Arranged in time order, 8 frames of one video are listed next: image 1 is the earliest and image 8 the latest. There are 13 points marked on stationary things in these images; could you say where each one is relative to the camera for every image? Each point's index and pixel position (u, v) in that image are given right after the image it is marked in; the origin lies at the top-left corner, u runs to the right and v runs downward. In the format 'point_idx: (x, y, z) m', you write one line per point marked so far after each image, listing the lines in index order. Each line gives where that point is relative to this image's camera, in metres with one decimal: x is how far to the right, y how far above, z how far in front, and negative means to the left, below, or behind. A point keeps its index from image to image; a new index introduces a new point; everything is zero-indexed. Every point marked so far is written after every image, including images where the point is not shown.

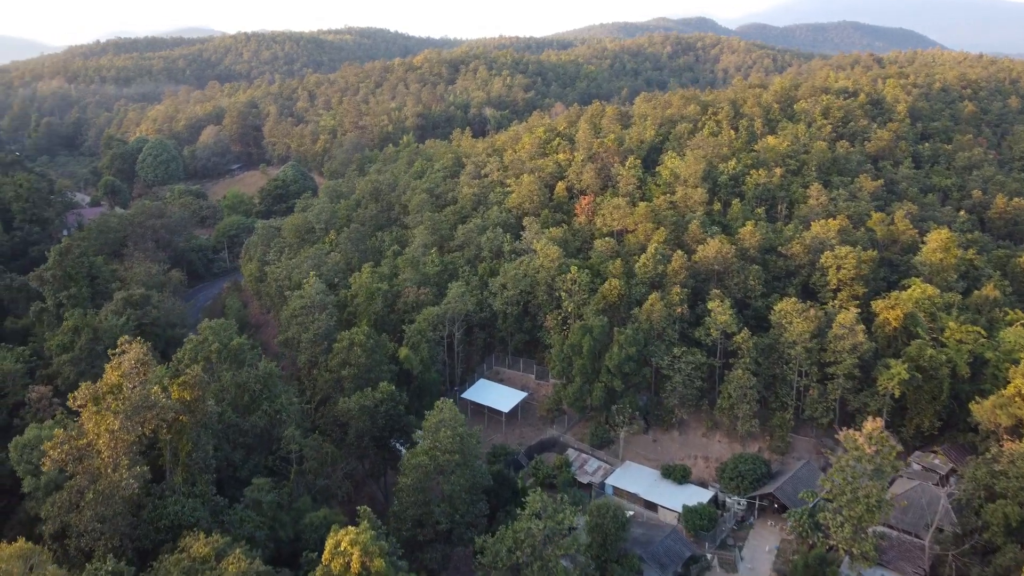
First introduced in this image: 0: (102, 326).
0: (-9.3, -0.9, +19.1) m
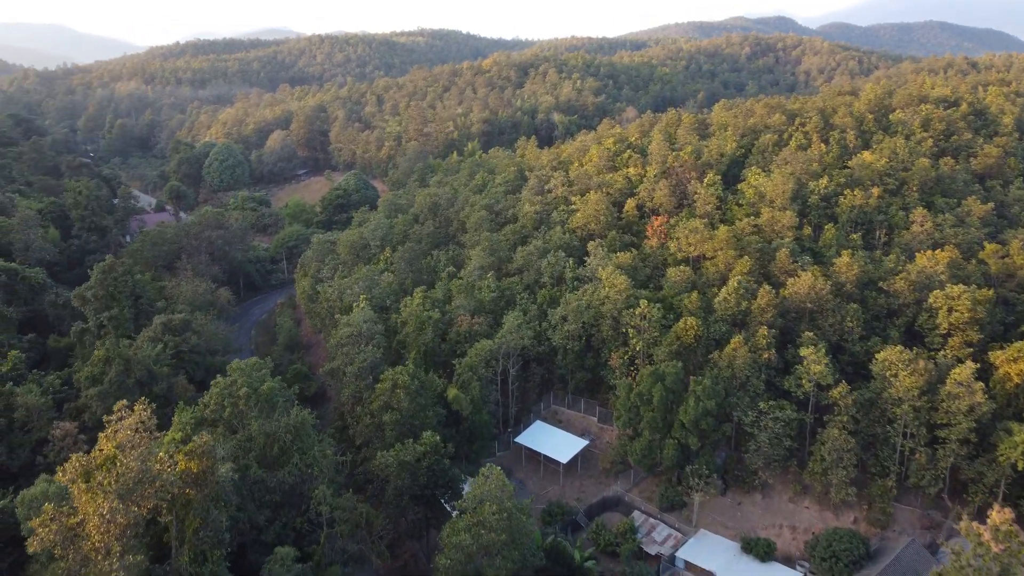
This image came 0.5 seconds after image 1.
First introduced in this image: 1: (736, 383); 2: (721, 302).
0: (-8.0, -1.5, +17.9) m
1: (+4.7, -2.0, +17.4) m
2: (+4.8, -0.3, +19.2) m
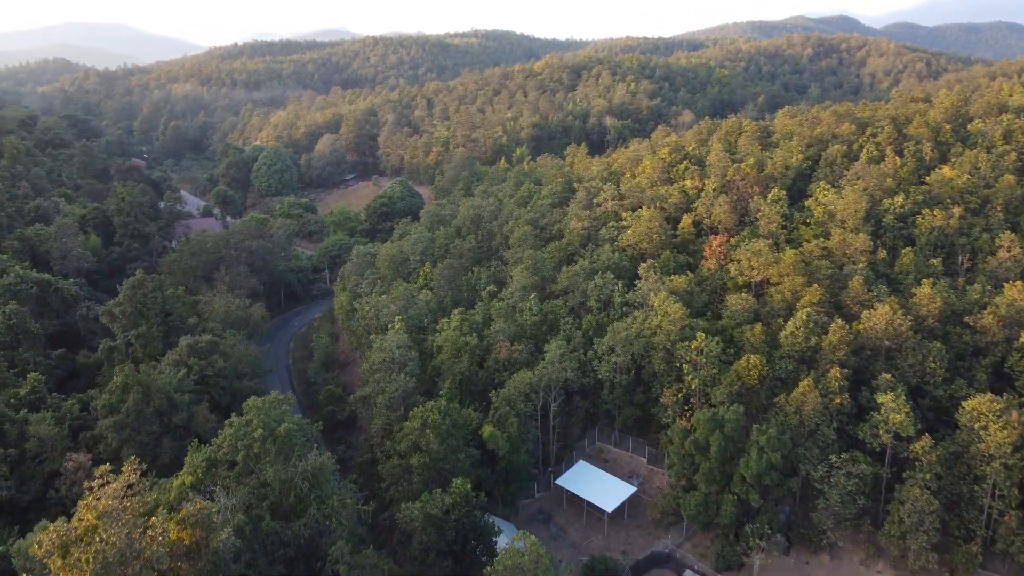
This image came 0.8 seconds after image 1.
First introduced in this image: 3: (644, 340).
0: (-7.2, -1.9, +16.9) m
1: (+5.4, -2.7, +15.7) m
2: (+5.7, -1.0, +17.5) m
3: (+2.9, -1.2, +18.5) m
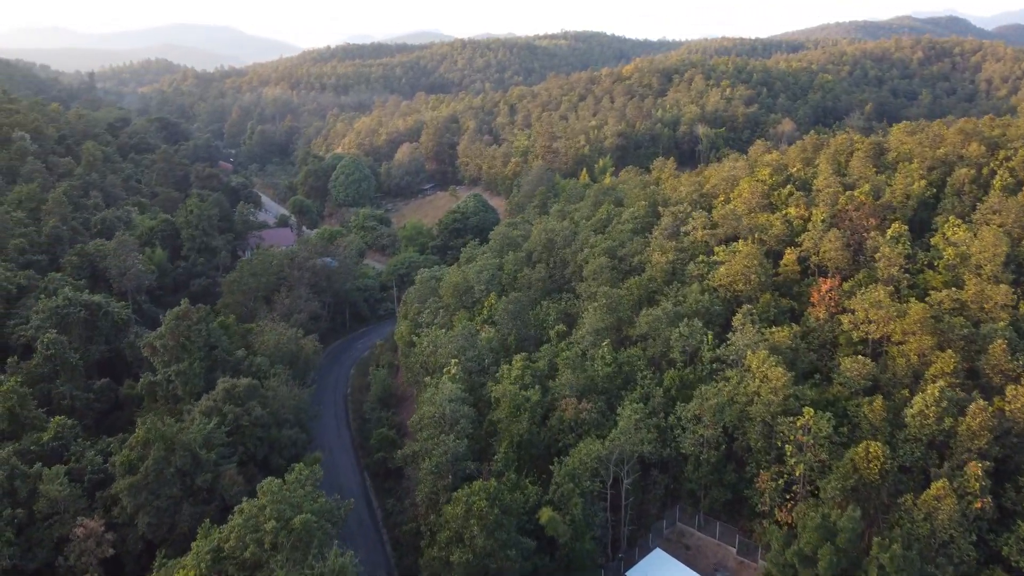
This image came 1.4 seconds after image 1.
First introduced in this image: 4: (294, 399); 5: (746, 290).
0: (-6.0, -2.7, +15.2) m
1: (+6.4, -3.9, +12.7) m
2: (+6.9, -2.2, +14.4) m
3: (+4.2, -2.3, +15.7) m
4: (-5.0, -2.6, +19.2) m
5: (+5.5, -0.1, +19.4) m
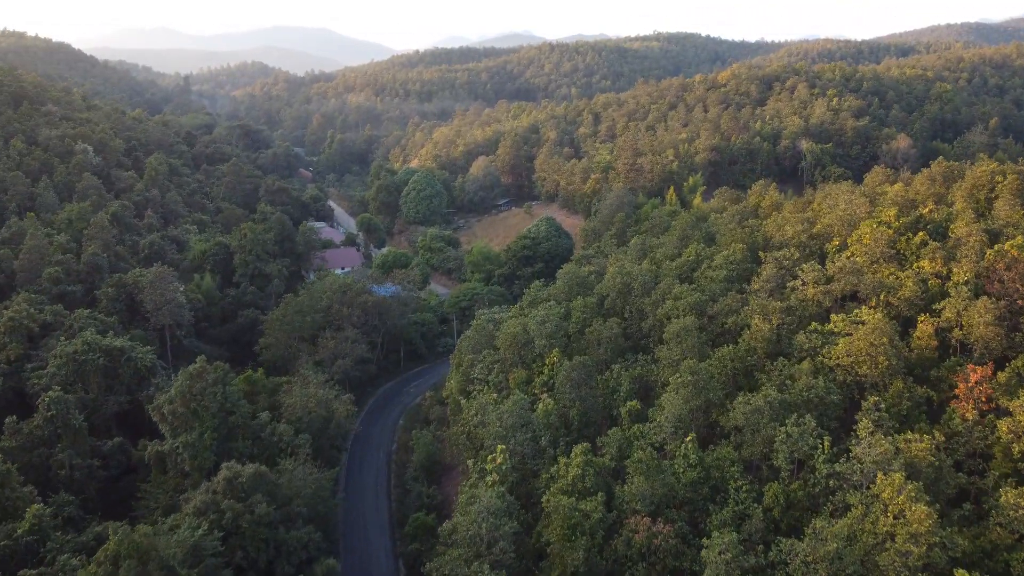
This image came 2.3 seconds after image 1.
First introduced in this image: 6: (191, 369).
0: (-5.3, -4.0, +12.4) m
1: (+6.8, -5.5, +8.7) m
2: (+7.5, -3.8, +10.4) m
3: (+4.9, -3.8, +12.0) m
4: (-3.9, -3.8, +16.3) m
5: (+6.6, -1.6, +15.5) m
6: (-6.8, -1.7, +17.7) m
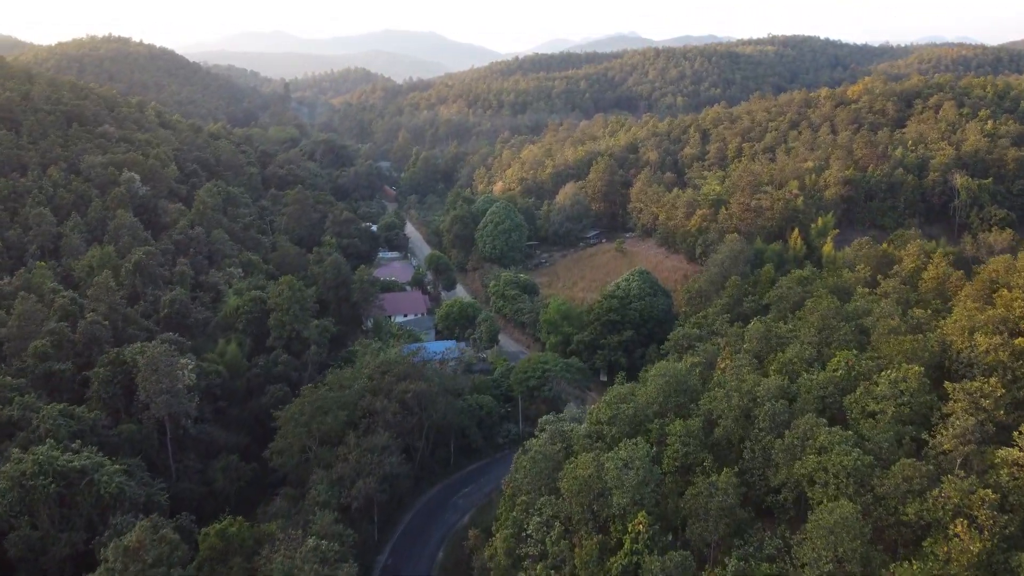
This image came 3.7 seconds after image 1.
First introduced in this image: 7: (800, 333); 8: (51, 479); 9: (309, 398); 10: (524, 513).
0: (-5.0, -6.1, +7.4) m
1: (+6.4, -8.0, +2.3) m
2: (+7.4, -6.4, +3.9) m
3: (+5.1, -6.3, +5.8) m
4: (-3.2, -6.1, +11.1) m
5: (+7.2, -4.2, +9.1) m
6: (-5.9, -3.9, +12.8) m
7: (+6.9, -1.2, +20.4) m
8: (-8.9, -3.6, +16.0) m
9: (-4.8, -2.7, +19.9) m
10: (+0.3, -4.6, +16.8) m
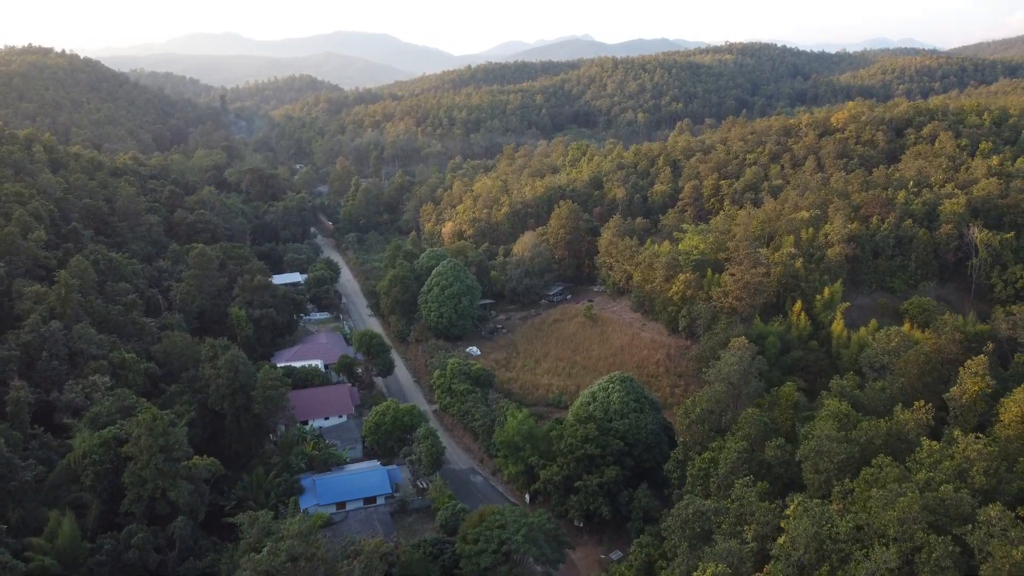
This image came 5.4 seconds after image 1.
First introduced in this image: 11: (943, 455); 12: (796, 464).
0: (-5.3, -9.4, +0.8) m
1: (+6.4, -11.1, -3.7) m
2: (+7.3, -9.5, -2.0) m
3: (+4.9, -9.4, -0.3) m
4: (-3.6, -9.3, +4.6) m
5: (+6.8, -7.3, +3.1) m
6: (-6.4, -7.1, +6.2) m
7: (+5.9, -4.3, +14.4) m
8: (-9.6, -7.0, +9.2) m
9: (-5.7, -6.0, +13.3) m
10: (-0.5, -7.8, +10.4) m
11: (+8.3, -3.2, +16.7) m
12: (+6.1, -3.7, +18.0) m
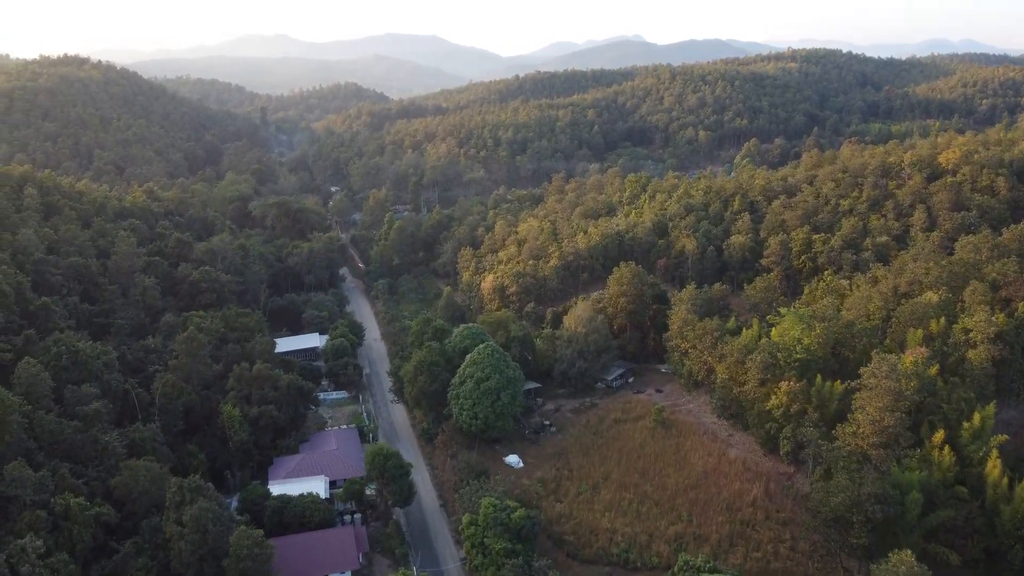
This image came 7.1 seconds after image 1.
0: (-5.5, -12.6, -5.3) m
1: (+6.0, -14.5, -10.5) m
2: (+7.0, -12.9, -8.9) m
3: (+4.6, -12.8, -7.0) m
4: (-3.6, -12.6, -1.6) m
5: (+6.8, -10.7, -3.7) m
6: (-6.3, -10.4, 0.0) m
7: (+6.5, -7.7, +7.6) m
8: (-9.3, -10.2, +3.2) m
9: (-5.2, -9.2, +7.1) m
10: (-0.1, -11.1, +4.0) m
11: (+9.1, -6.7, +9.8) m
12: (+6.9, -7.2, +11.2) m
